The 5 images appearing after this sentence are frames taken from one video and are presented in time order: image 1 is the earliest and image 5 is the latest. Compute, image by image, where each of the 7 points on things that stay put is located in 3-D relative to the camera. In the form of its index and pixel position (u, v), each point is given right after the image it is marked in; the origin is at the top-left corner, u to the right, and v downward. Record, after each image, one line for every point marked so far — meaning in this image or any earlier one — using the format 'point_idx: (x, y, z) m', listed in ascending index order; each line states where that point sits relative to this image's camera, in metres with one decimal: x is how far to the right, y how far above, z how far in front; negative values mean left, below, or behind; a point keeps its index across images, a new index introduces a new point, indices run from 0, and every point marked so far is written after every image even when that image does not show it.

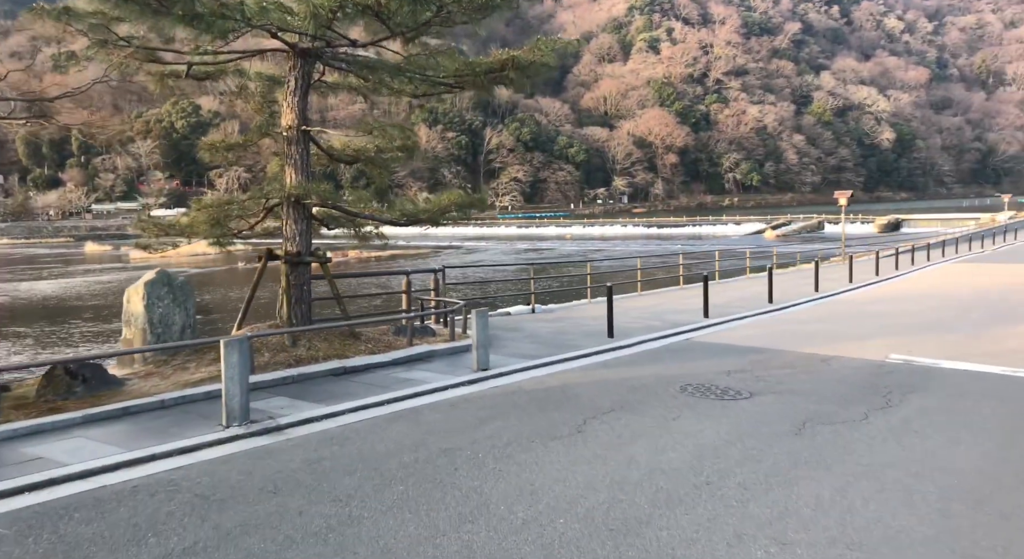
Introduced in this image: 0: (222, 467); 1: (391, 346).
0: (-1.6, -1.0, +4.3) m
1: (-1.2, -0.6, +7.5) m
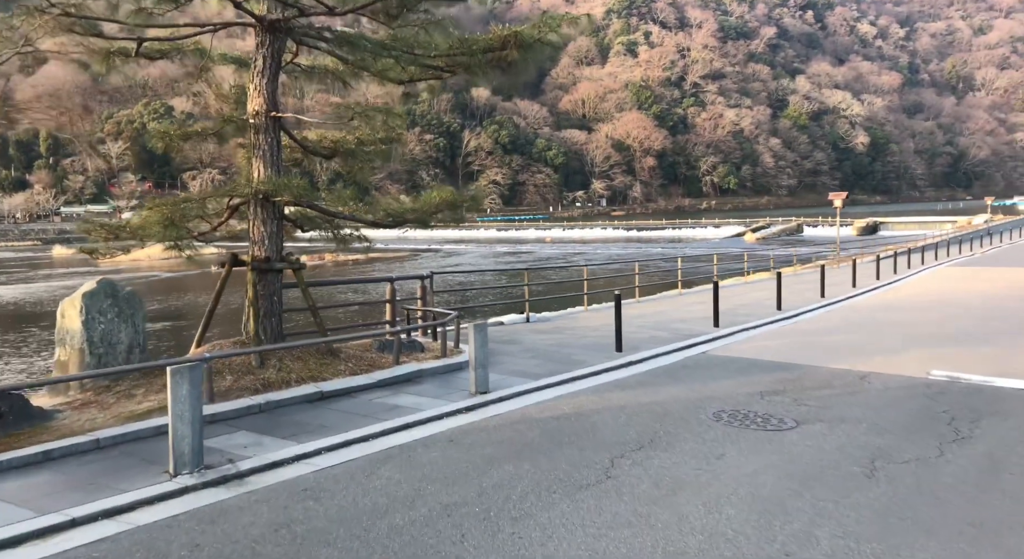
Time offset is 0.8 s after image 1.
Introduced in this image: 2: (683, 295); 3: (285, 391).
0: (-1.5, -1.1, +3.3) m
1: (-1.2, -0.7, +6.6) m
2: (+3.1, -0.4, +14.0) m
3: (-1.6, -0.8, +5.7) m
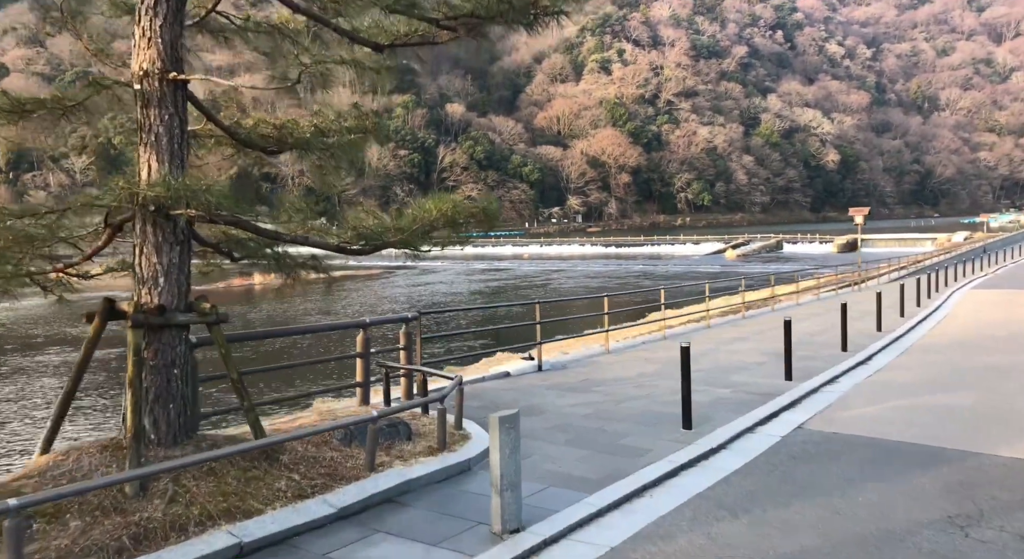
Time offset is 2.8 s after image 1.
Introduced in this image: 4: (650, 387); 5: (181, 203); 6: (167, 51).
0: (-1.2, -1.3, +0.9) m
1: (-0.9, -1.0, +4.2) m
2: (+3.0, -0.8, +11.8) m
3: (-1.4, -1.1, +3.2) m
4: (+1.3, -1.0, +7.4) m
5: (-1.6, +0.4, +3.7) m
6: (-1.8, +1.2, +4.2) m
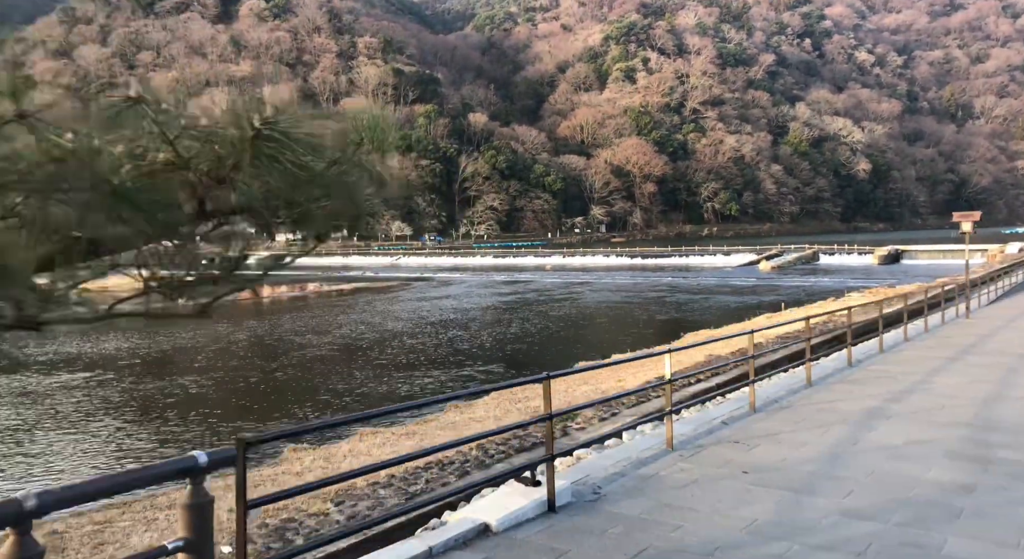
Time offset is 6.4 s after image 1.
0: (-1.5, -1.5, -3.2) m
1: (-1.2, -1.3, +0.1) m
2: (+3.1, -1.2, +7.6) m
3: (-1.6, -1.3, -0.8) m
4: (+1.2, -1.3, +3.3) m
5: (-1.8, +0.1, -0.3) m
6: (-2.0, +1.0, +0.1) m
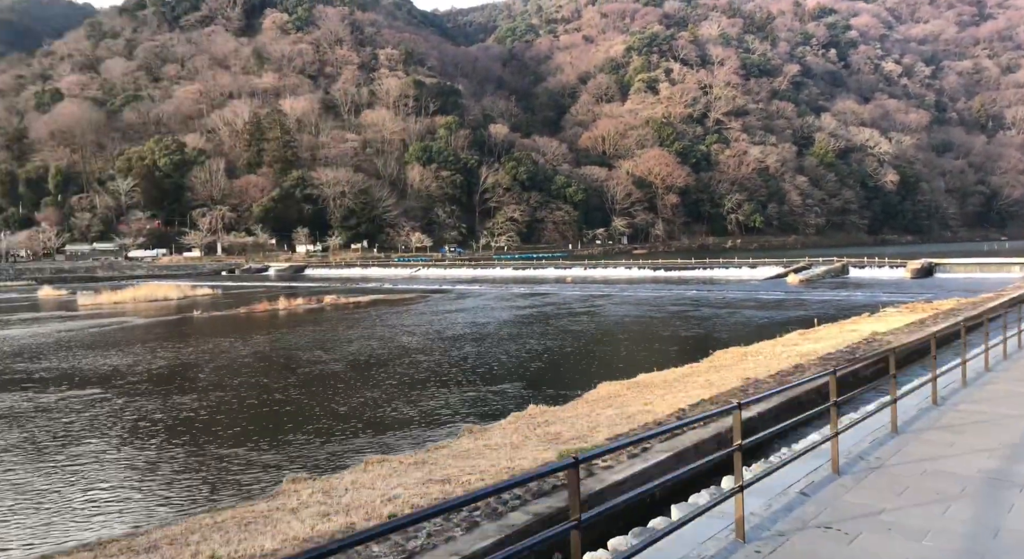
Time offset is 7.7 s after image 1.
0: (-1.7, -1.5, -4.7) m
1: (-1.2, -1.3, -1.5) m
2: (+3.2, -1.4, +5.9) m
3: (-1.7, -1.4, -2.4) m
4: (+1.2, -1.4, +1.7) m
5: (-1.9, +0.1, -1.8) m
6: (-2.1, +0.9, -1.4) m
